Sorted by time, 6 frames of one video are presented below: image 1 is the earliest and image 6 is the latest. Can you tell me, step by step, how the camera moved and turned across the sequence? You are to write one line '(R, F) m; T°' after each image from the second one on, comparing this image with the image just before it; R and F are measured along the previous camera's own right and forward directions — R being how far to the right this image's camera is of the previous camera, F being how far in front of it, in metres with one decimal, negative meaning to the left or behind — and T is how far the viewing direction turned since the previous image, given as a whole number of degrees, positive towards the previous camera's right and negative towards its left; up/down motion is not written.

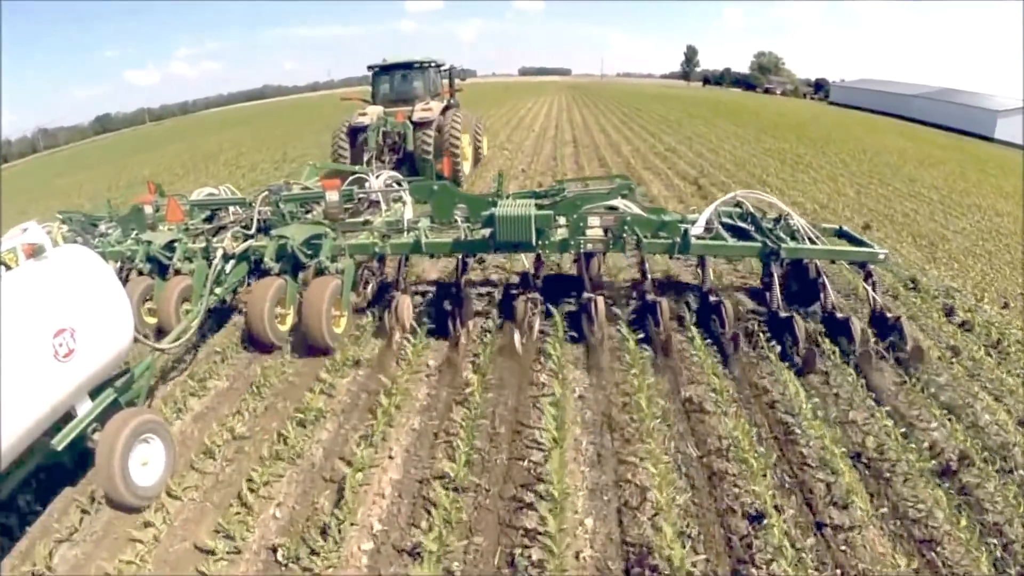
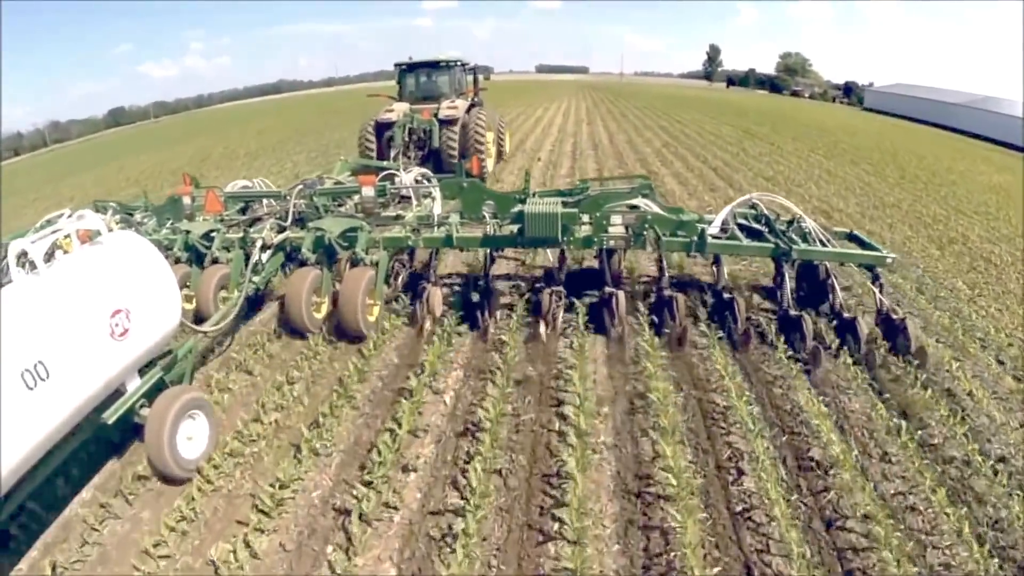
(-0.1, -0.3) m; -1°
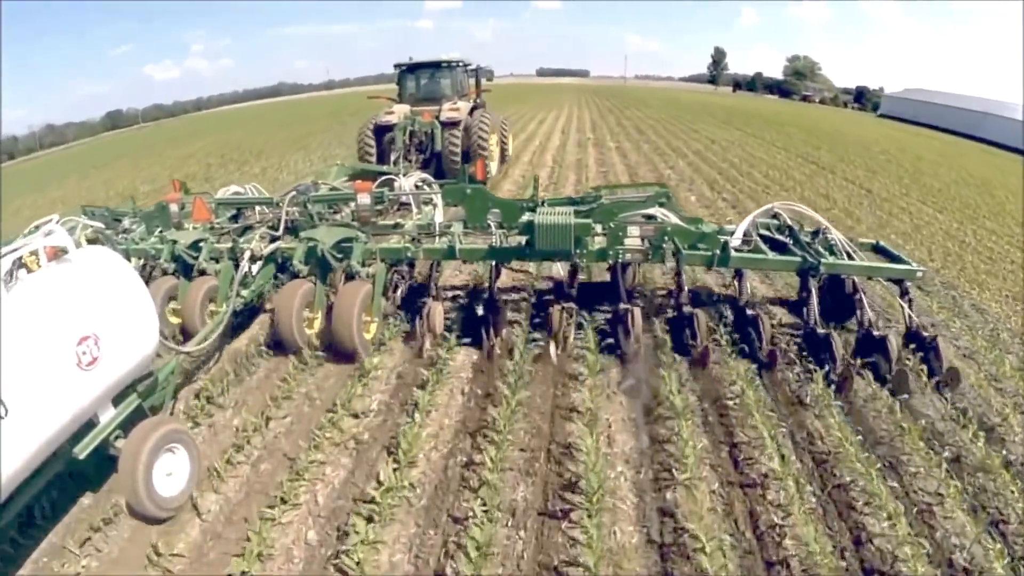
(0.0, +0.4) m; 0°
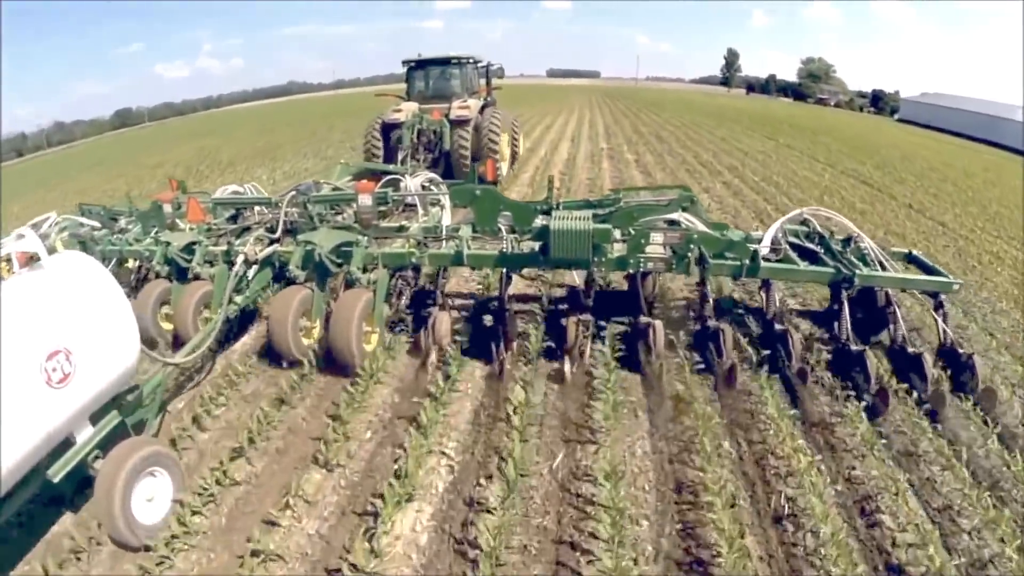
(0.0, +0.4) m; -1°
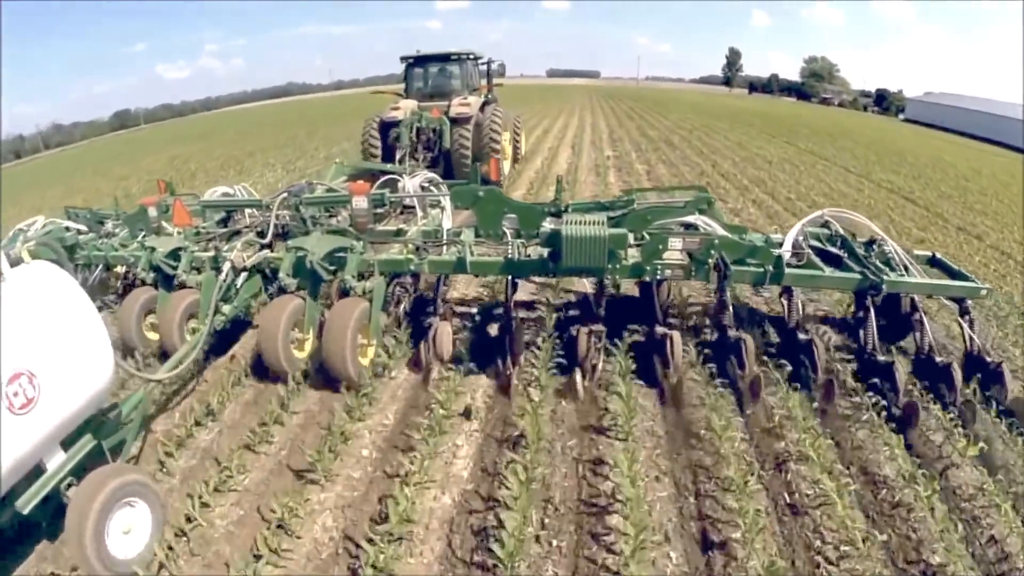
(0.0, +0.4) m; 0°
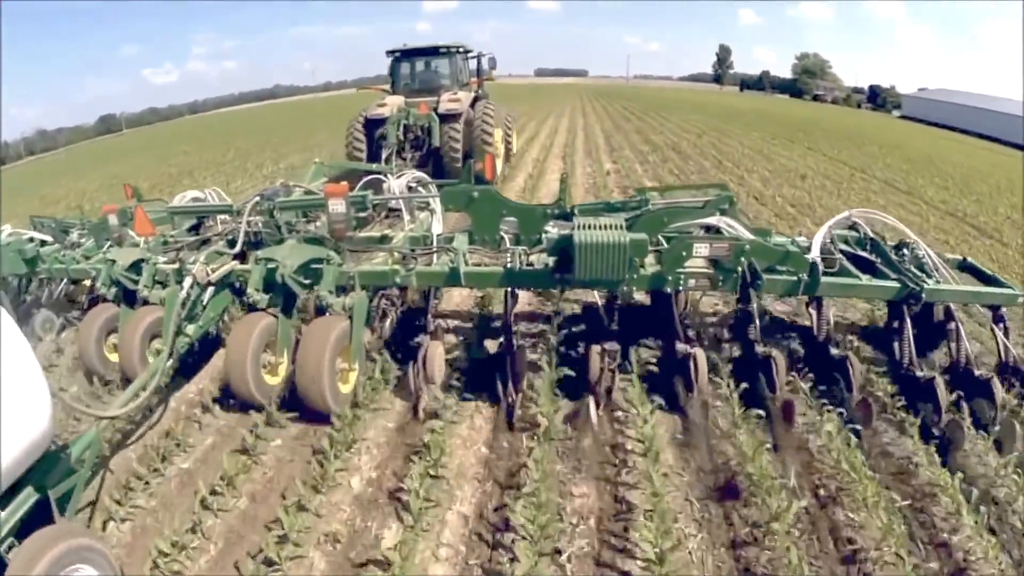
(0.0, +0.6) m; +1°
